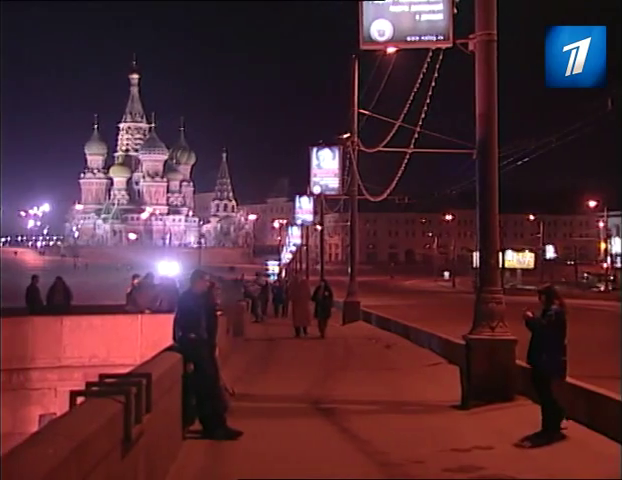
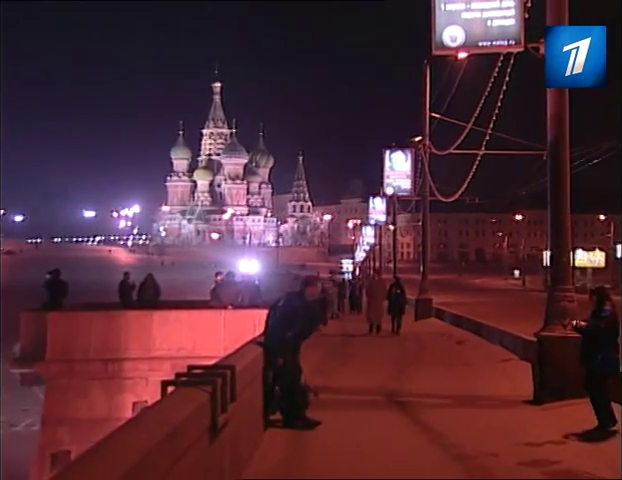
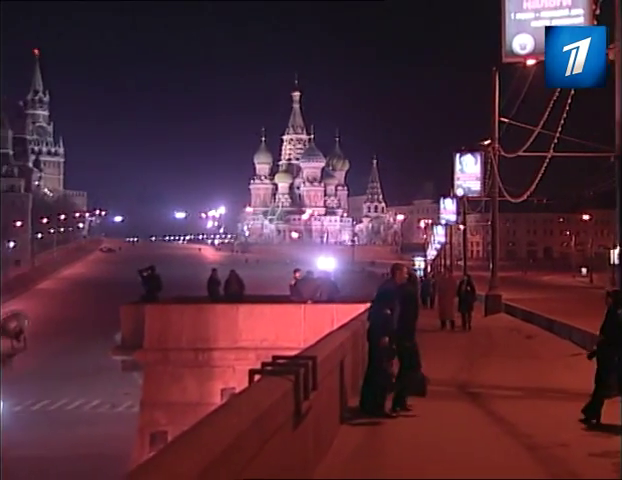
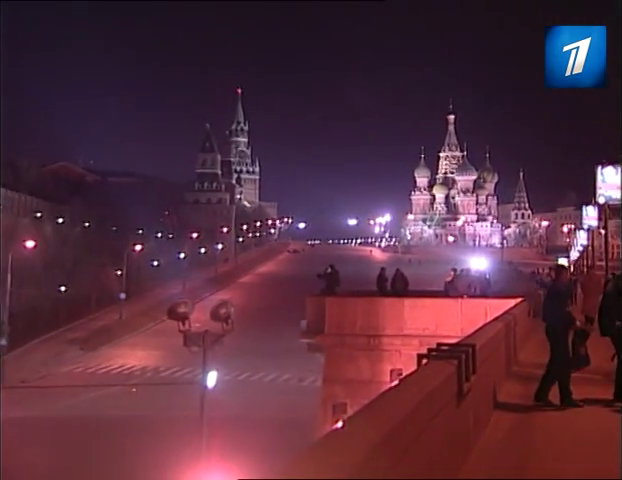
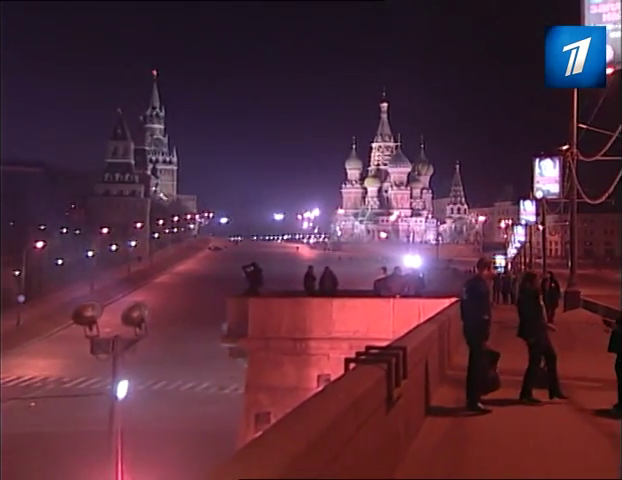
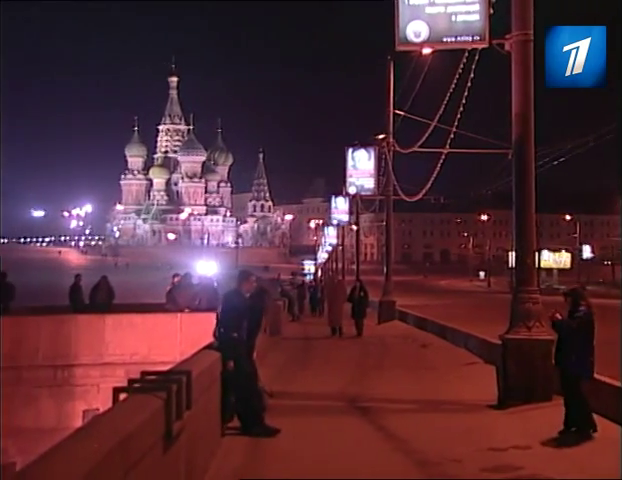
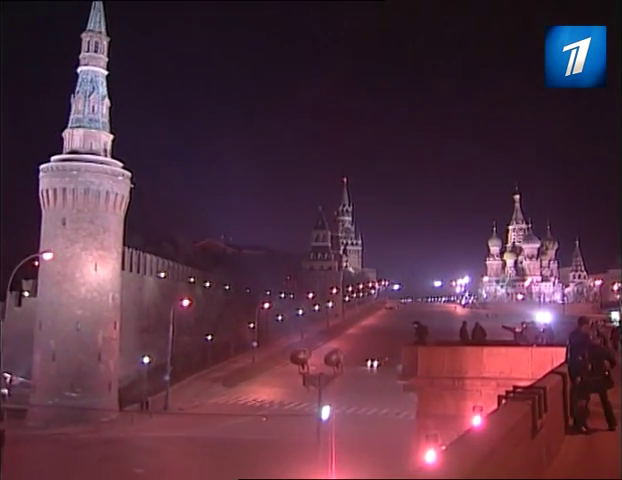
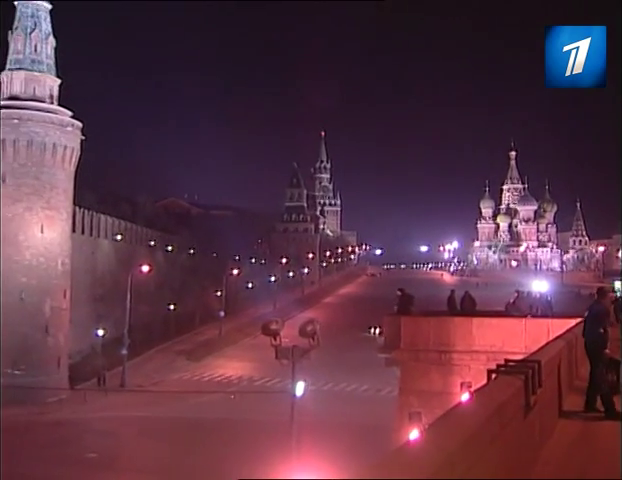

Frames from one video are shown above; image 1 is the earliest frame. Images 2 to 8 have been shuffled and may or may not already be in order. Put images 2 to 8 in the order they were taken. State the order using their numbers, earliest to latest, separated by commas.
6, 2, 3, 5, 4, 8, 7
